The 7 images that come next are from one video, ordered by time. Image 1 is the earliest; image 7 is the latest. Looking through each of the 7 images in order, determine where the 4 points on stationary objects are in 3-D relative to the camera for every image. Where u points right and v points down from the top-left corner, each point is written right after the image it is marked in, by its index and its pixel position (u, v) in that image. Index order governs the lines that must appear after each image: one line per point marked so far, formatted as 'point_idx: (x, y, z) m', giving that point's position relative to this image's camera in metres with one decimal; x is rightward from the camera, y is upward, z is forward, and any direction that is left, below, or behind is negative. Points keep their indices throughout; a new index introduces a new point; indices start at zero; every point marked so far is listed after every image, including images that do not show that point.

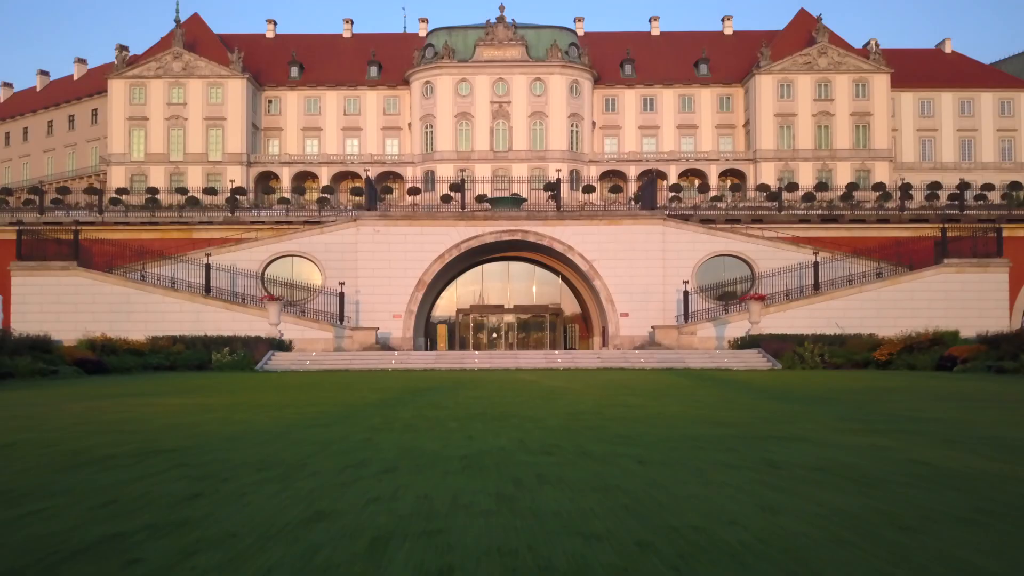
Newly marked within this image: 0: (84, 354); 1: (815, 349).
0: (-7.0, -1.1, +16.3) m
1: (+5.8, -1.2, +19.1) m
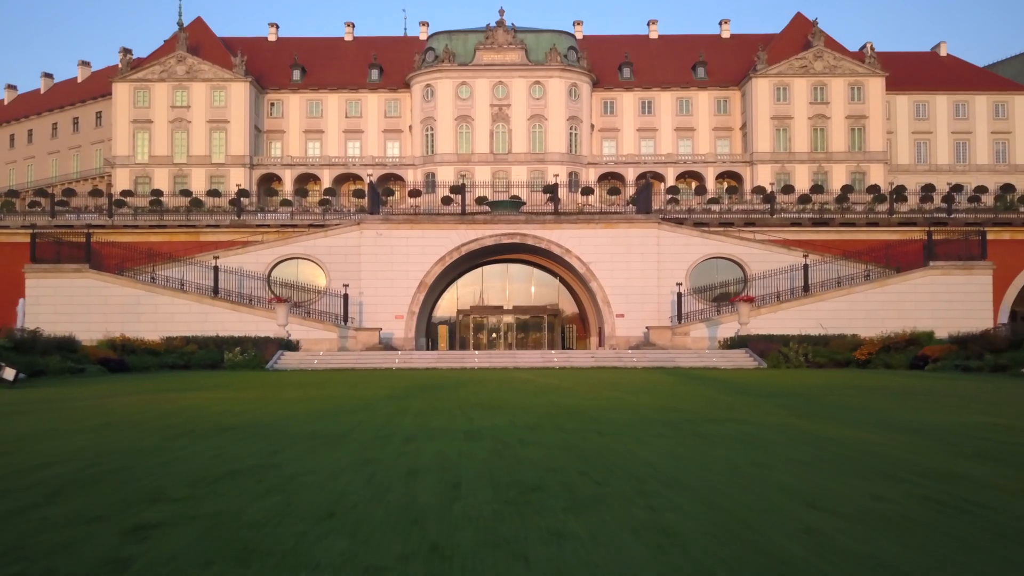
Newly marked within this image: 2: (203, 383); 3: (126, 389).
0: (-7.0, -1.1, +17.3) m
1: (+5.8, -1.2, +20.1) m
2: (-5.3, -1.6, +17.2) m
3: (-5.9, -1.5, +15.1) m
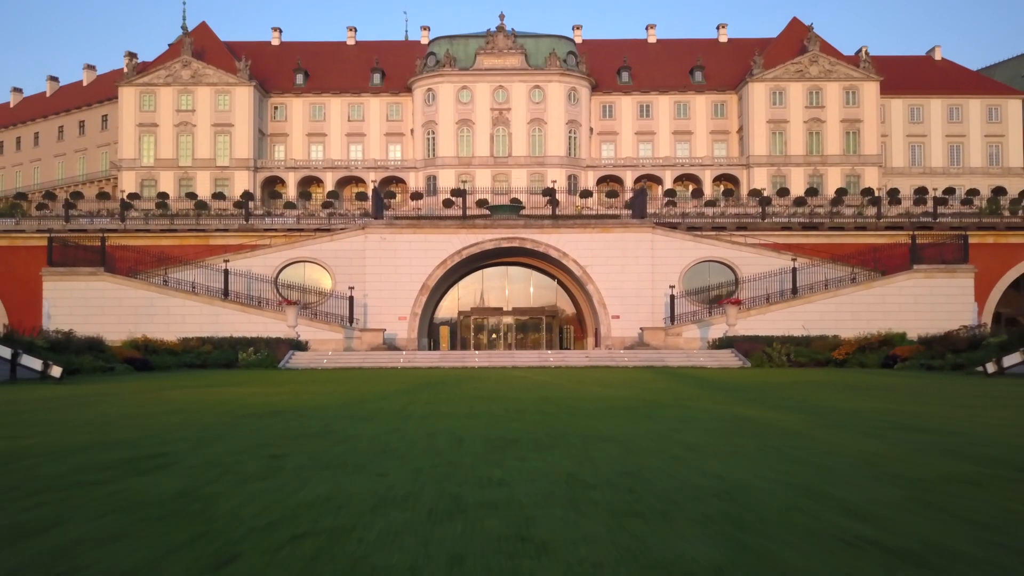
0: (-7.0, -1.2, +18.5) m
1: (+5.8, -1.3, +21.3) m
2: (-5.3, -1.7, +18.4) m
3: (-5.9, -1.6, +16.4) m
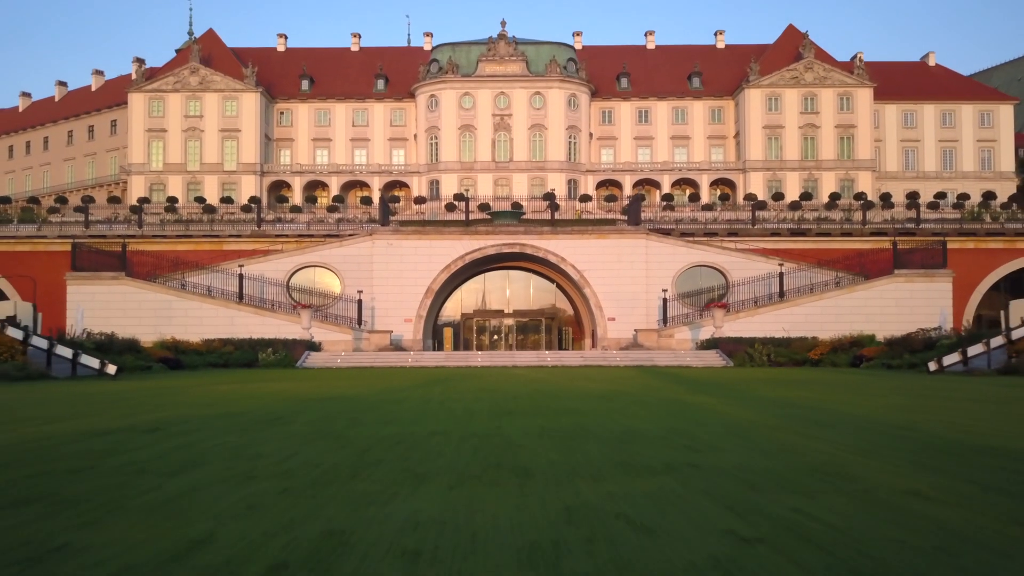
0: (-7.0, -1.3, +20.2) m
1: (+5.8, -1.4, +23.0) m
2: (-5.4, -1.8, +20.1) m
3: (-5.9, -1.7, +18.1) m
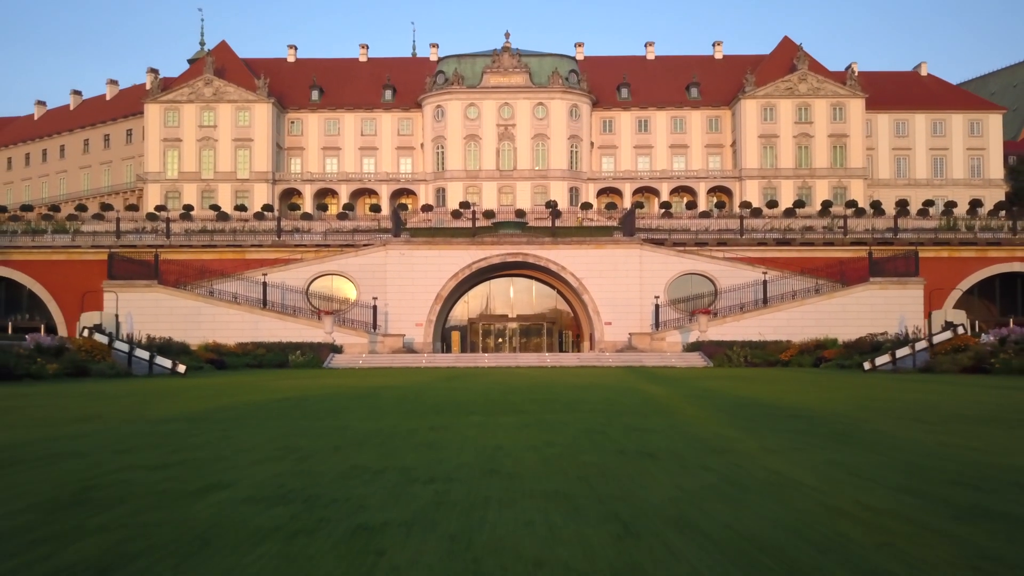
0: (-7.0, -1.5, +23.0) m
1: (+5.9, -1.6, +25.7) m
2: (-5.3, -2.0, +22.9) m
3: (-5.8, -1.9, +20.8) m
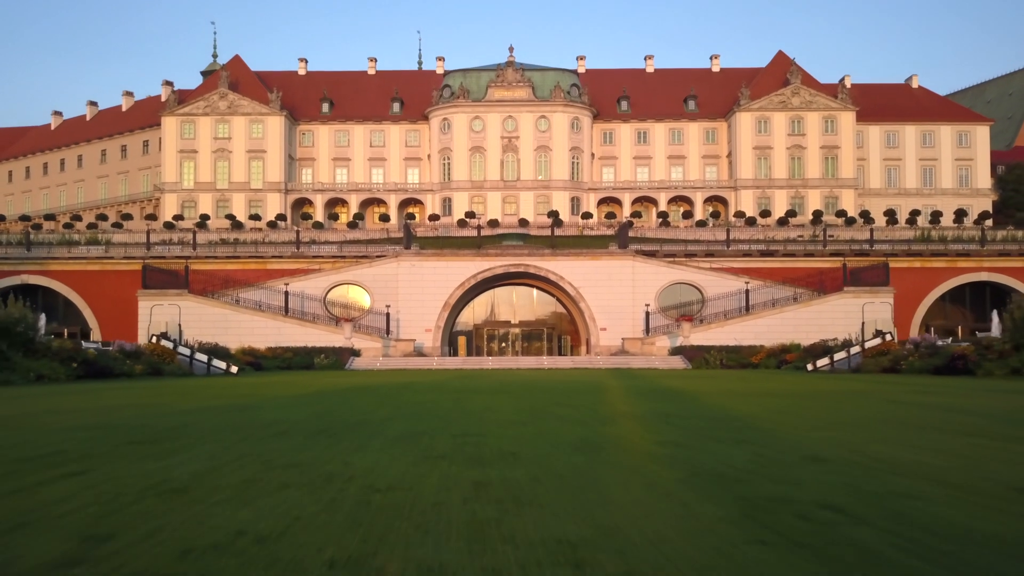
0: (-6.9, -1.8, +26.2) m
1: (+5.9, -1.9, +28.8) m
2: (-5.3, -2.3, +26.1) m
3: (-5.8, -2.2, +24.0) m
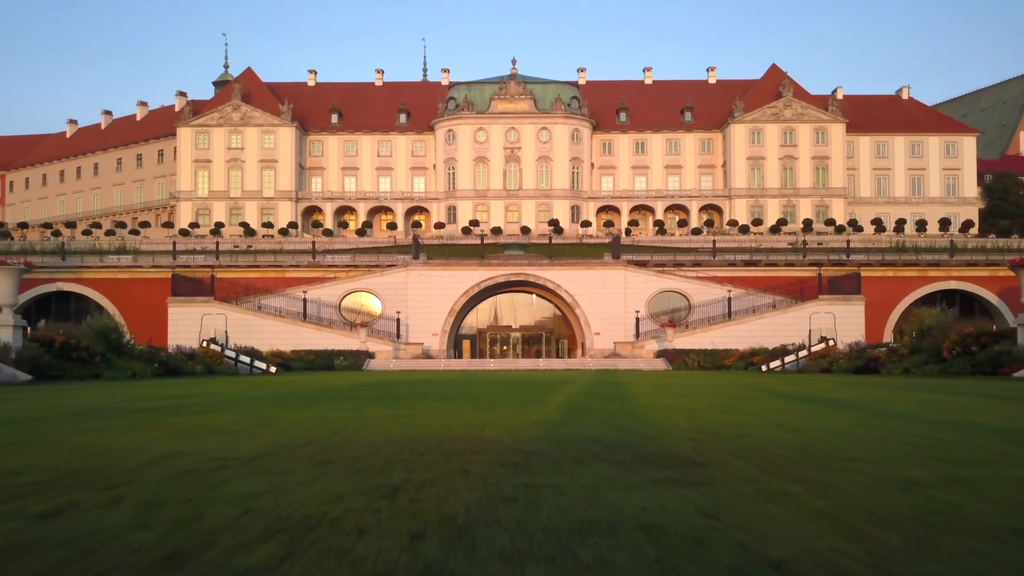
0: (-7.0, -2.1, +29.6) m
1: (+5.9, -2.2, +32.2) m
2: (-5.3, -2.6, +29.5) m
3: (-5.9, -2.5, +27.4) m
